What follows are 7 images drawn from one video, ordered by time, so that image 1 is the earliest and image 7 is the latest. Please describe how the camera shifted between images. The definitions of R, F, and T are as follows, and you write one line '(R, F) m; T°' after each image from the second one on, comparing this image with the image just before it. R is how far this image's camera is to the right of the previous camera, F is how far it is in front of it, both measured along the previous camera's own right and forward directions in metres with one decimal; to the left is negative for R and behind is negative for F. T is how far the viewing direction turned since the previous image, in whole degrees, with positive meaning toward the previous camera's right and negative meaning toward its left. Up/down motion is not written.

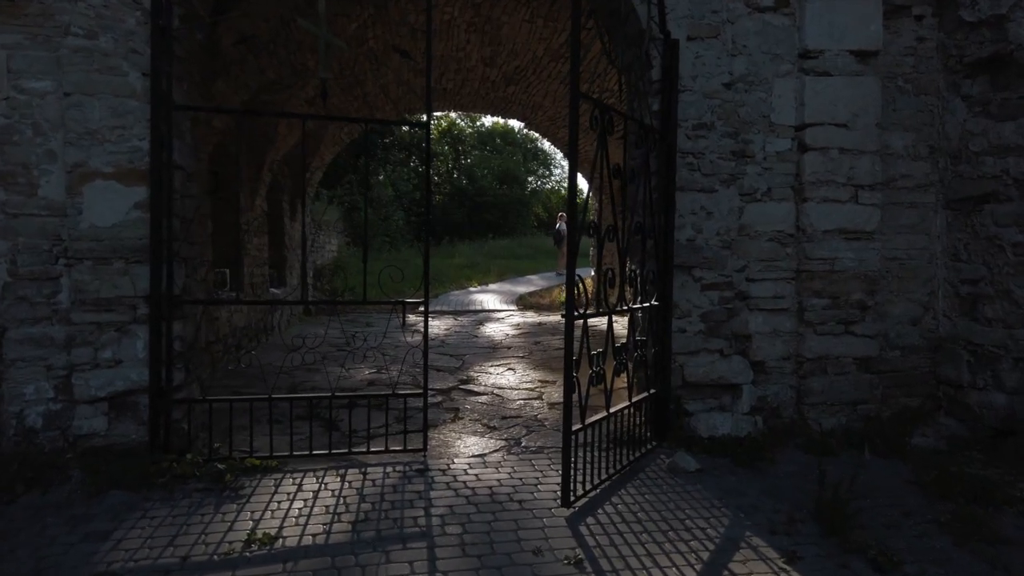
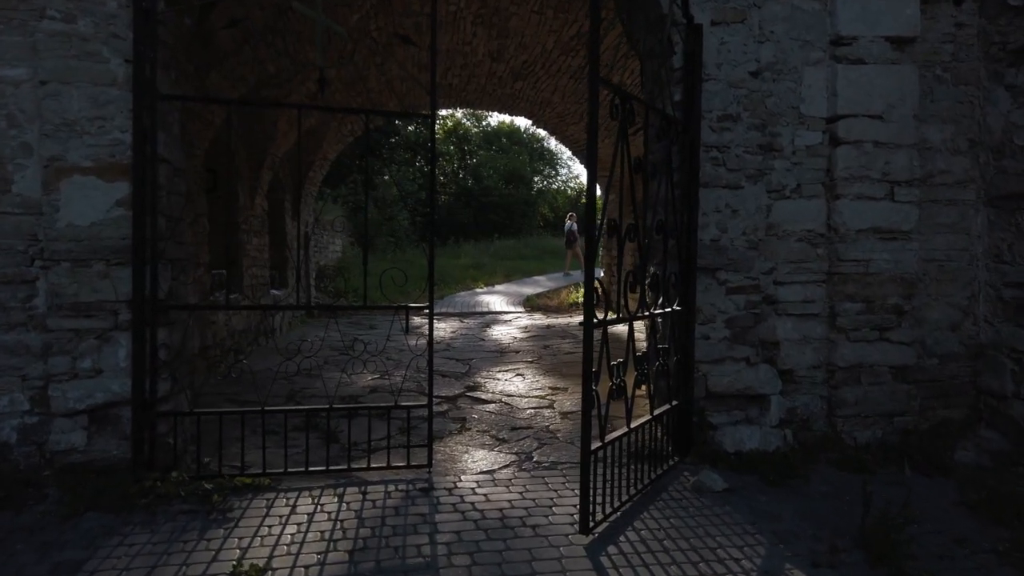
(0.0, +0.3) m; 0°
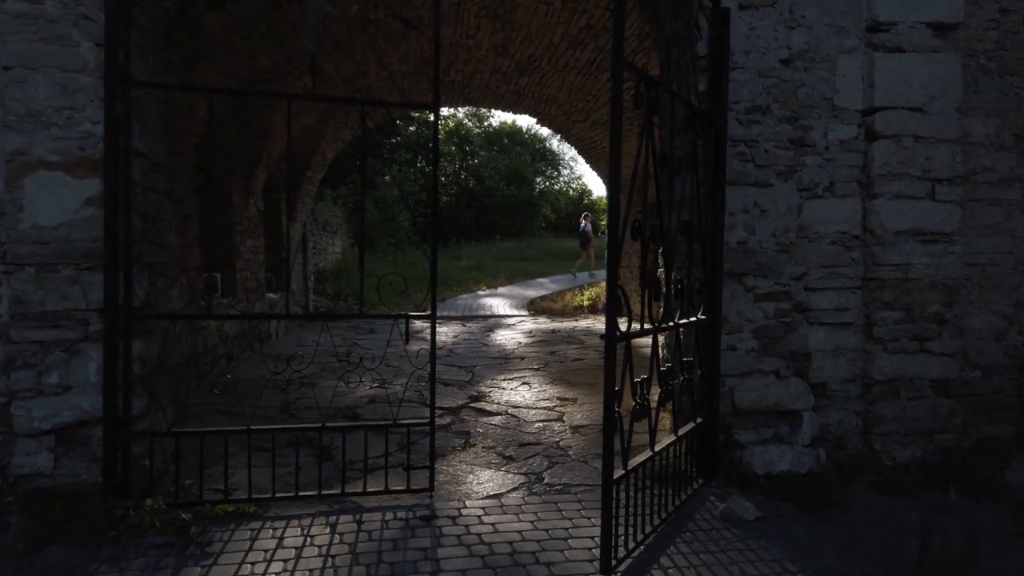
(0.0, +0.3) m; 0°
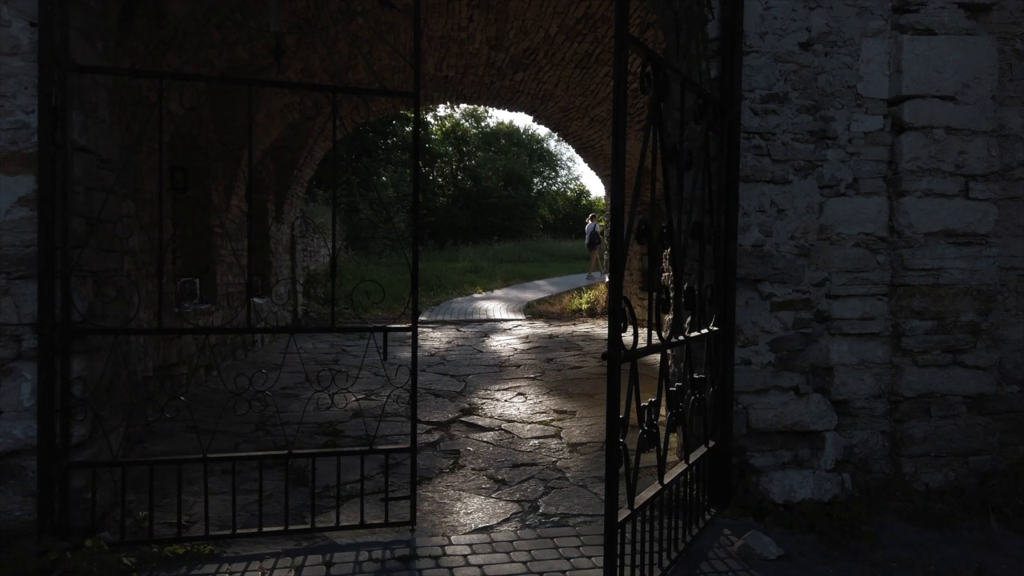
(0.0, +0.3) m; 0°
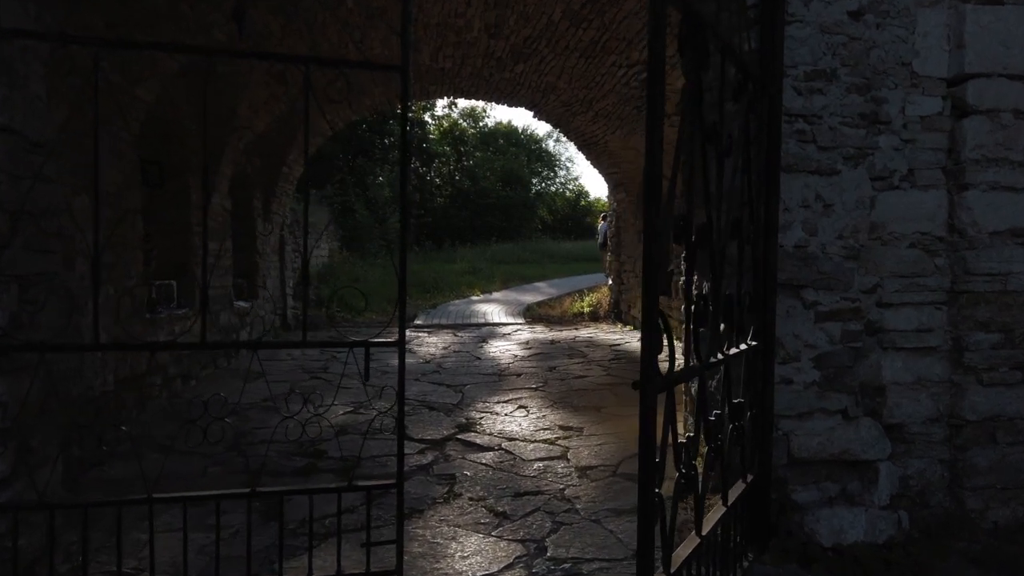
(0.0, +0.4) m; 0°
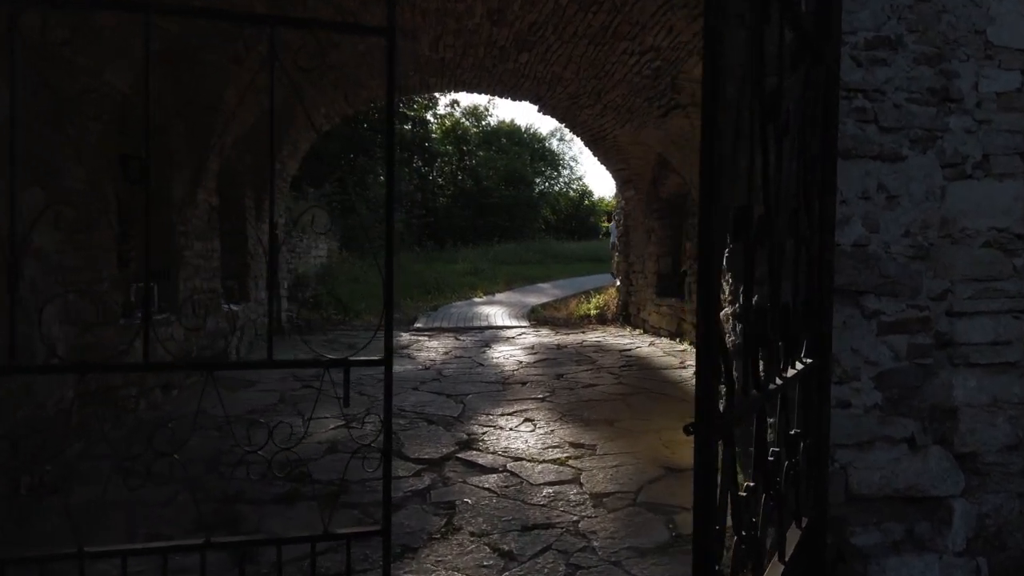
(0.0, +0.4) m; 0°
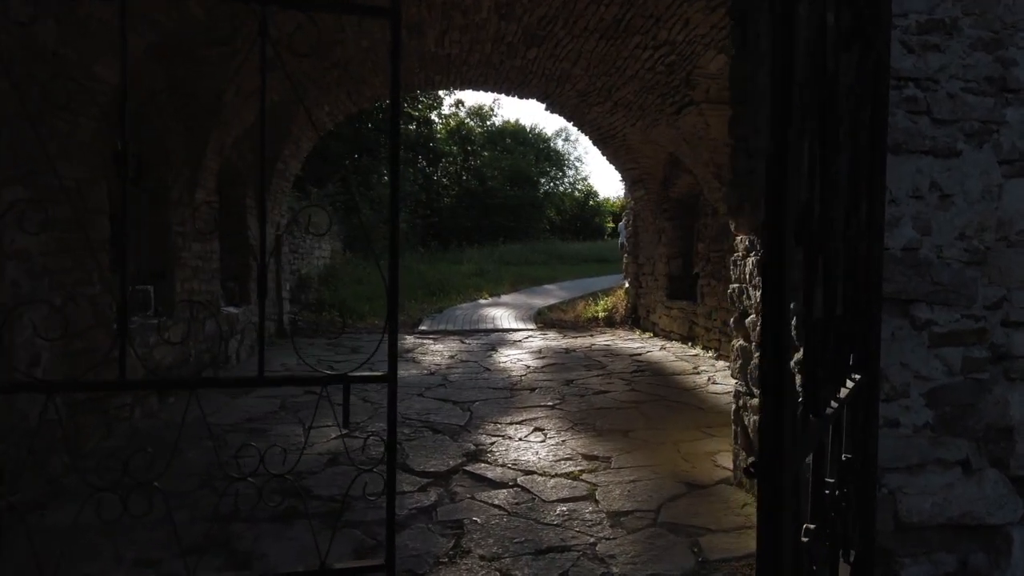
(0.0, +0.2) m; 0°
